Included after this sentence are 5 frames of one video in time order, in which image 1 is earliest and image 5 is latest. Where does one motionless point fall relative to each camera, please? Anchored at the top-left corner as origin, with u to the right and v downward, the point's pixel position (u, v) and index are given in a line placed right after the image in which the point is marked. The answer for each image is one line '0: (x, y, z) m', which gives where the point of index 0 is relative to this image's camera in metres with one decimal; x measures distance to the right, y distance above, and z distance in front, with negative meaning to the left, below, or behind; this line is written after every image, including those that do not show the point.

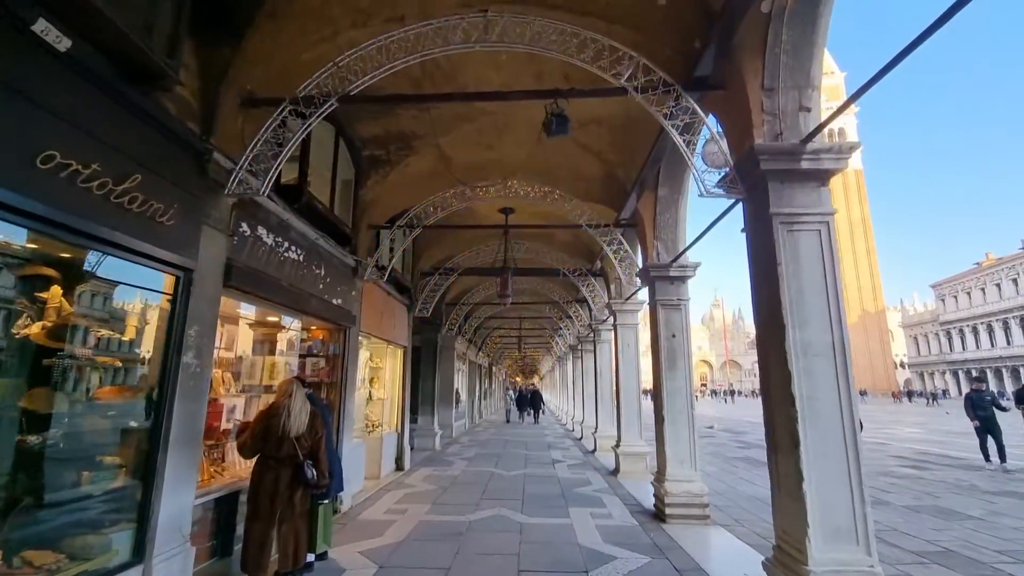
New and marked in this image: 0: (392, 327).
0: (-2.3, -0.7, +9.3) m
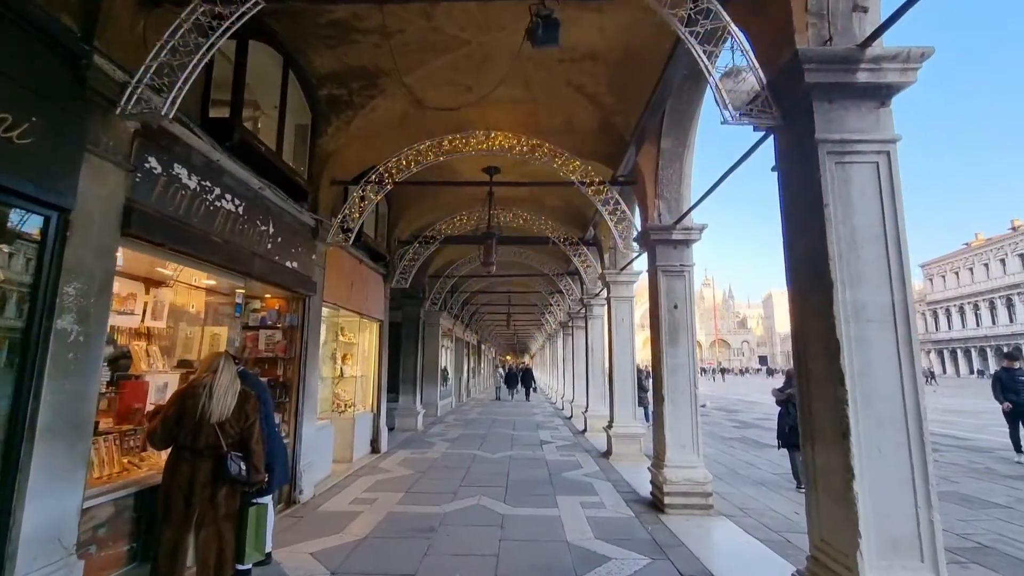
0: (-2.5, -0.2, +8.4) m
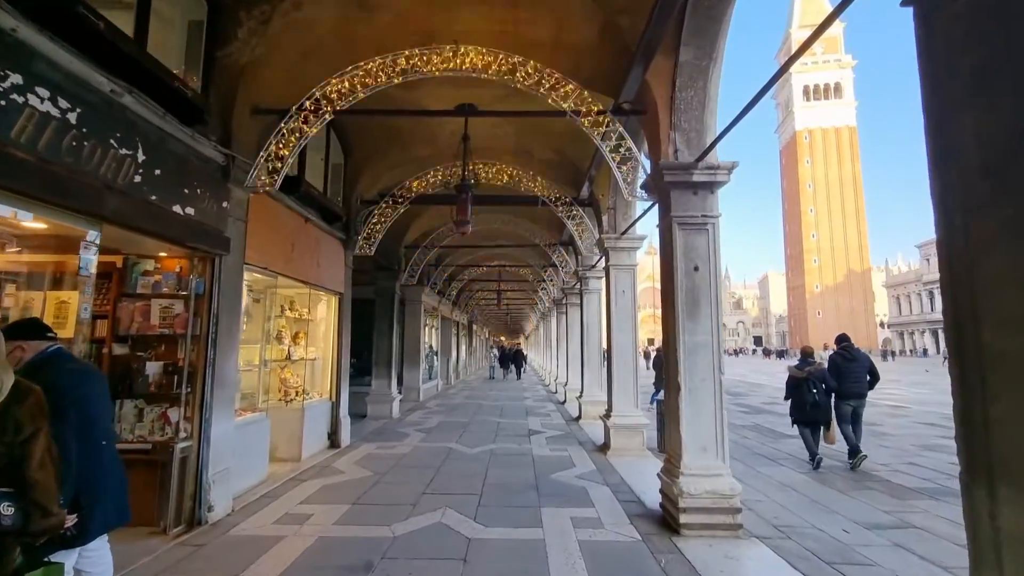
0: (-2.8, +0.3, +7.0) m
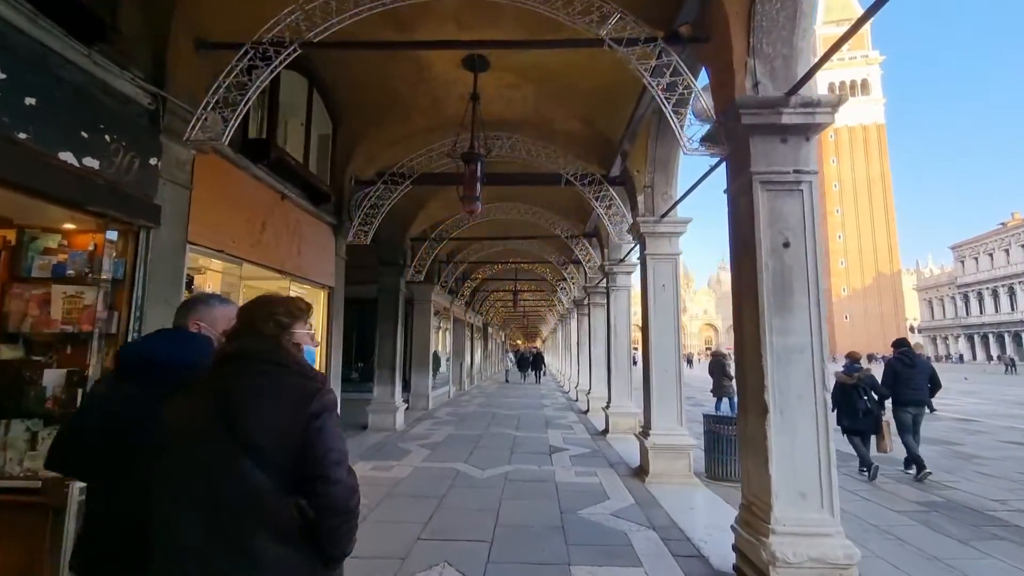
0: (-2.6, +0.4, +5.9) m
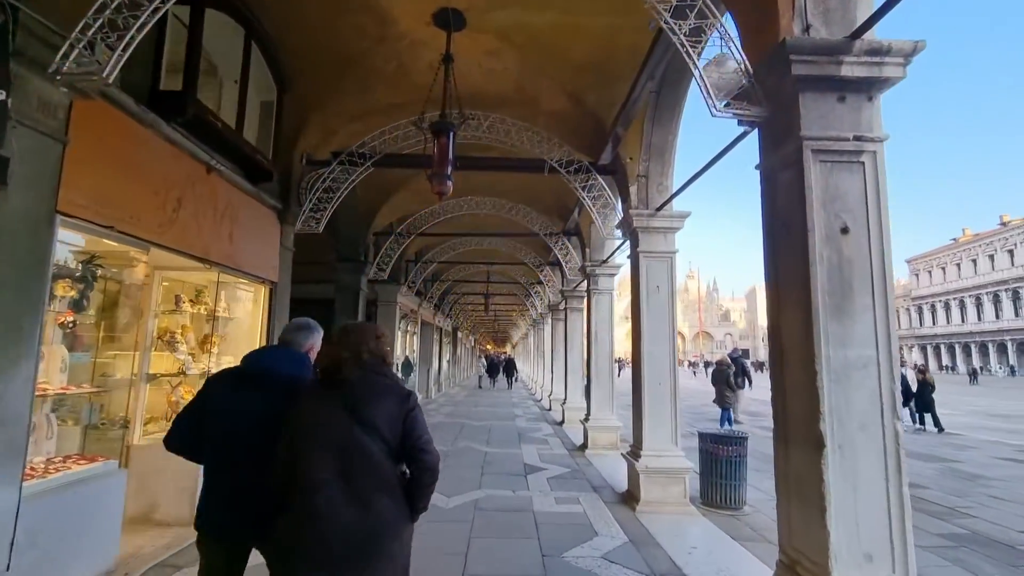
0: (-2.8, +0.5, +4.9) m
